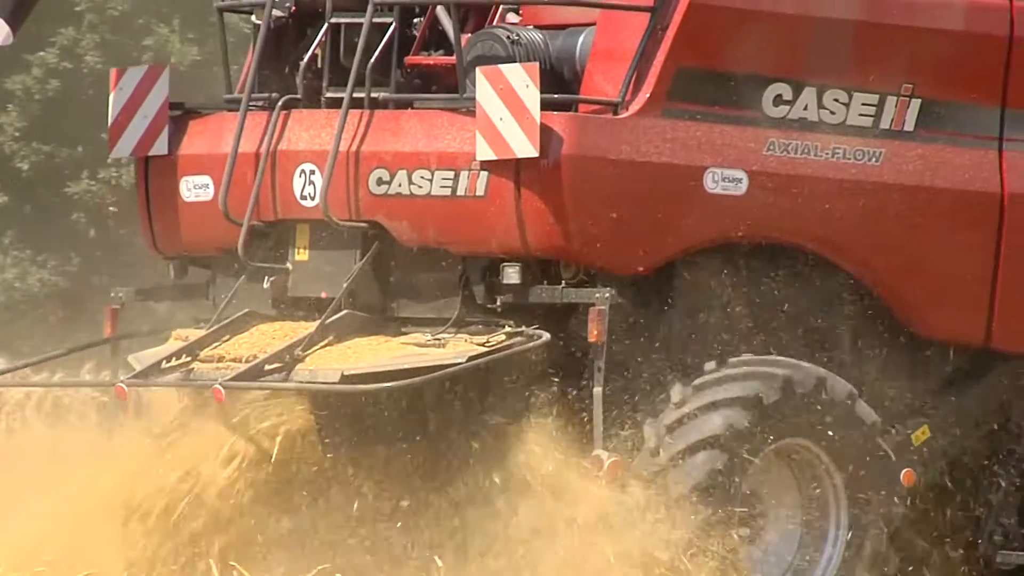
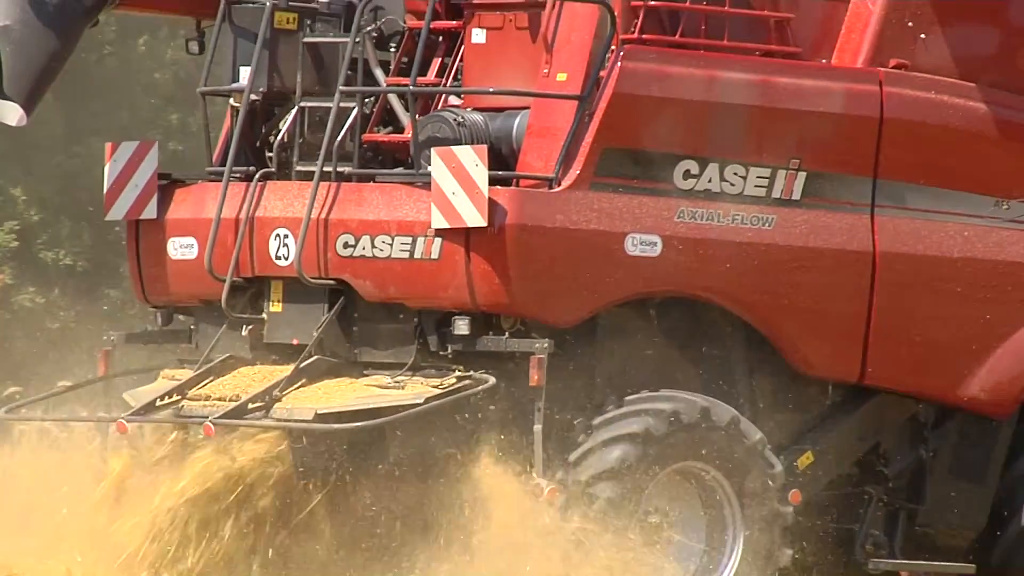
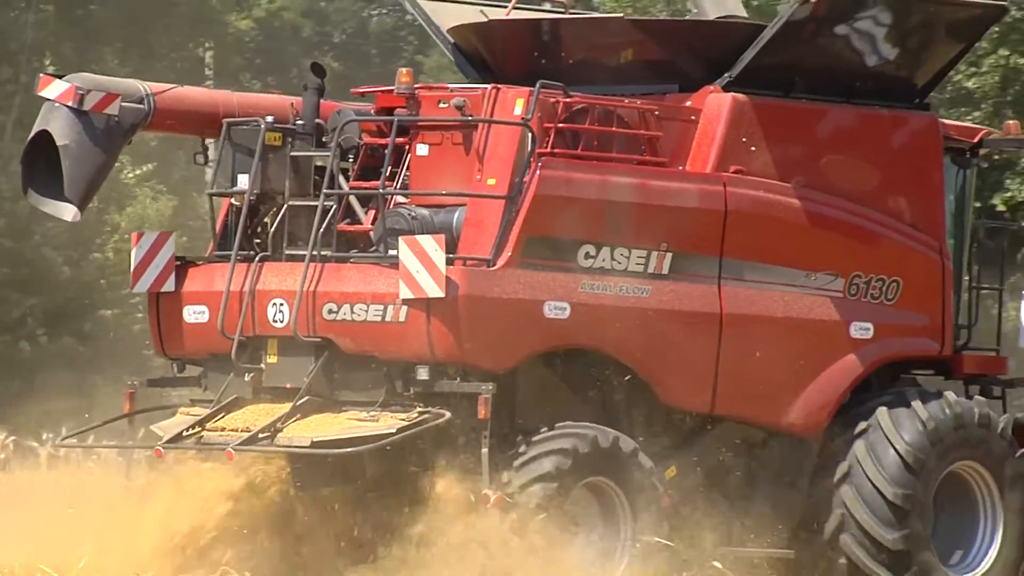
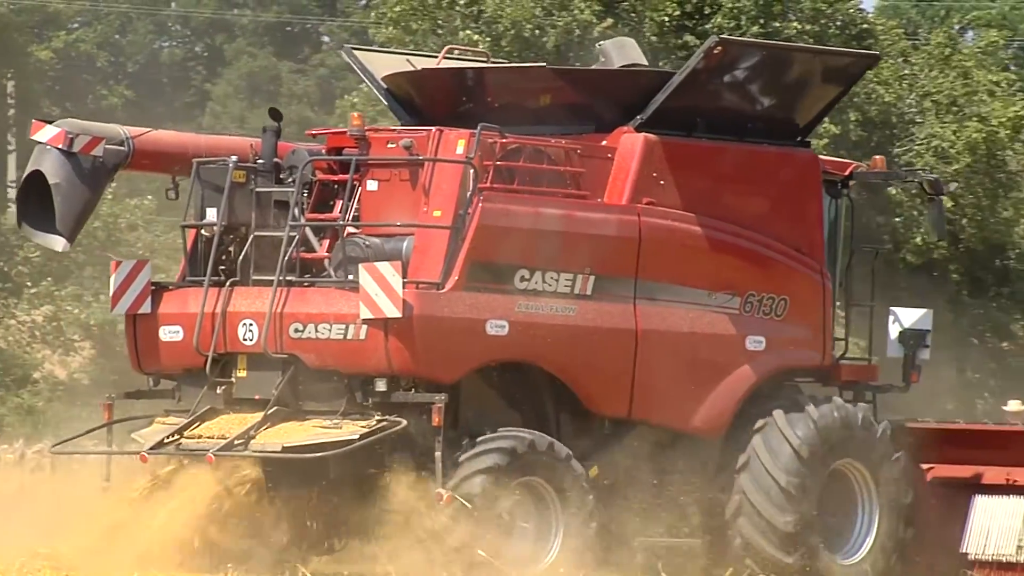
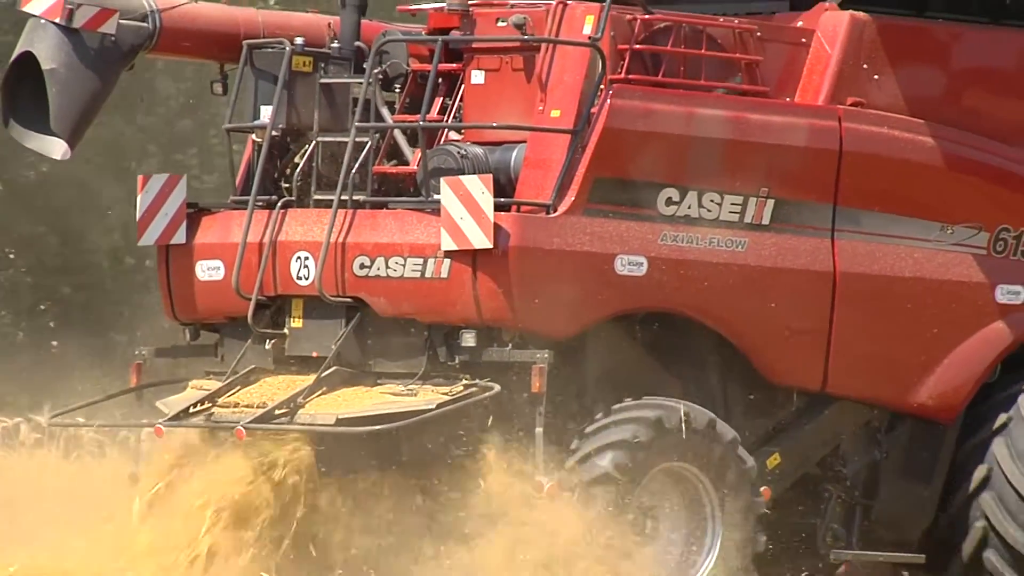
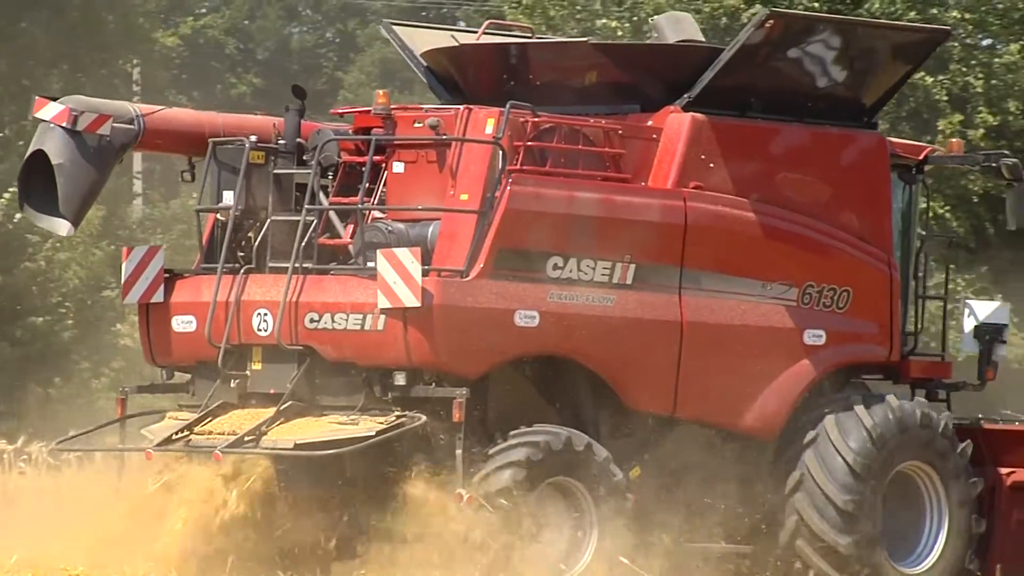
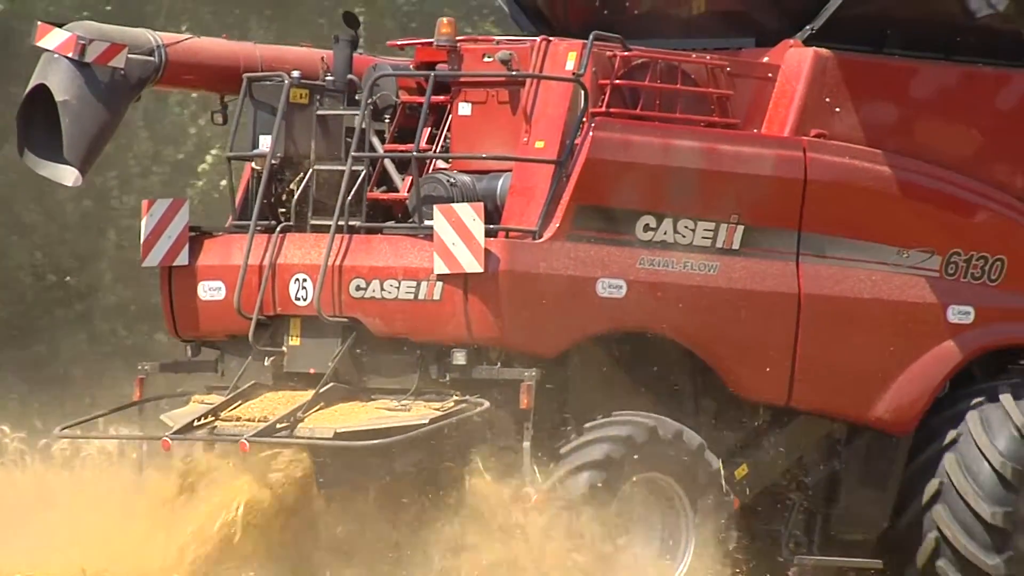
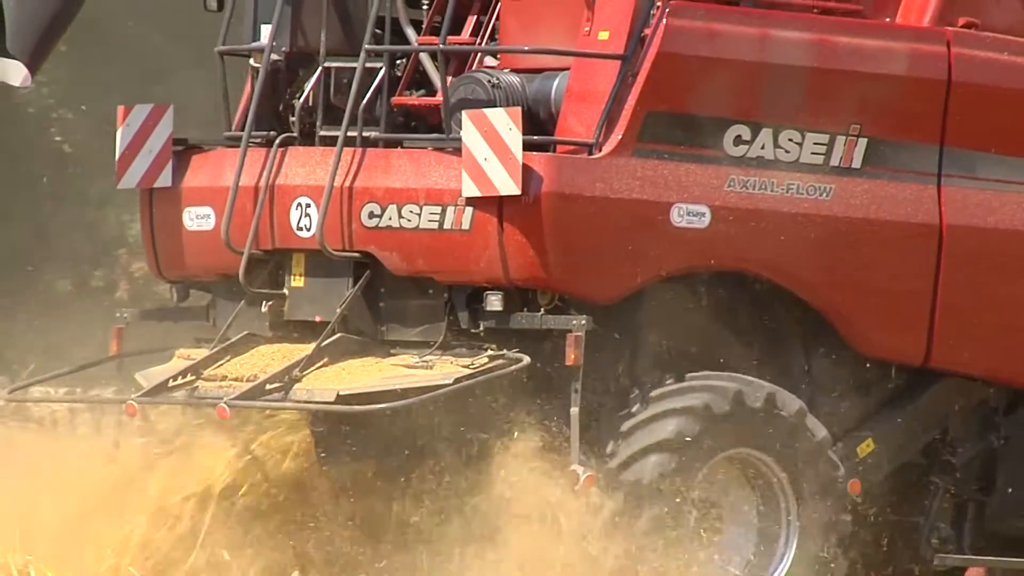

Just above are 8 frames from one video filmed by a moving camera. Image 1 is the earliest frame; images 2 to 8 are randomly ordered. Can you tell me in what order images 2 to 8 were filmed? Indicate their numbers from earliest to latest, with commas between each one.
8, 2, 5, 7, 3, 6, 4
